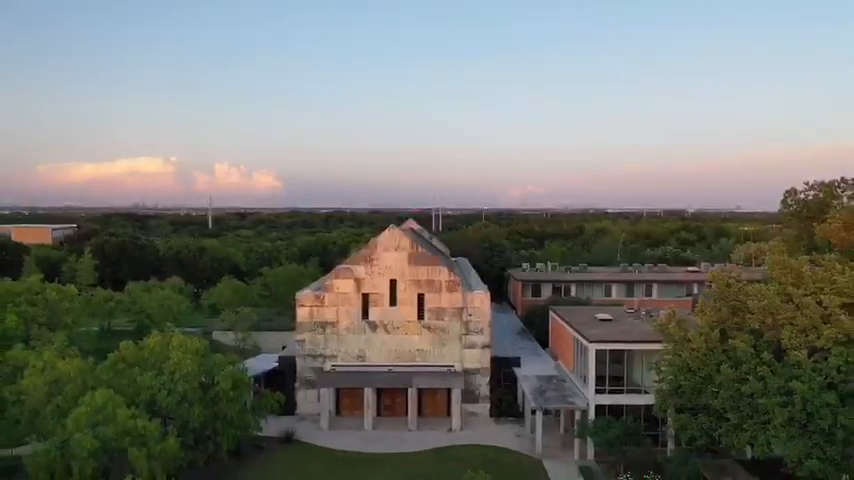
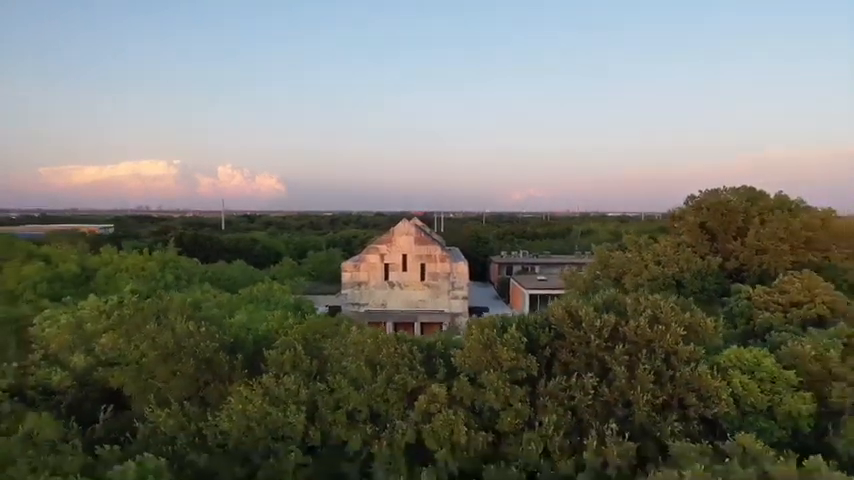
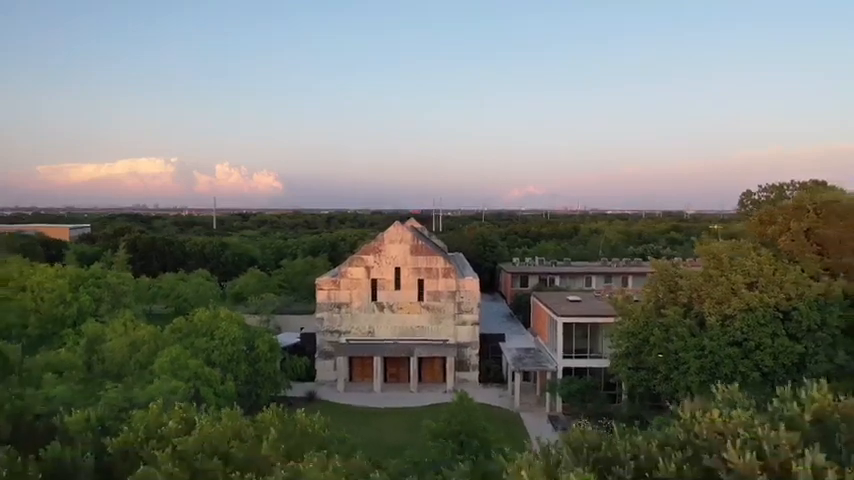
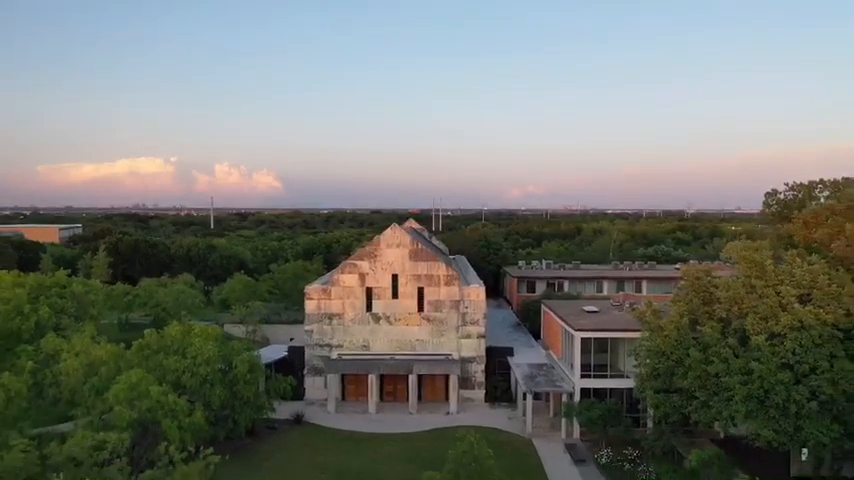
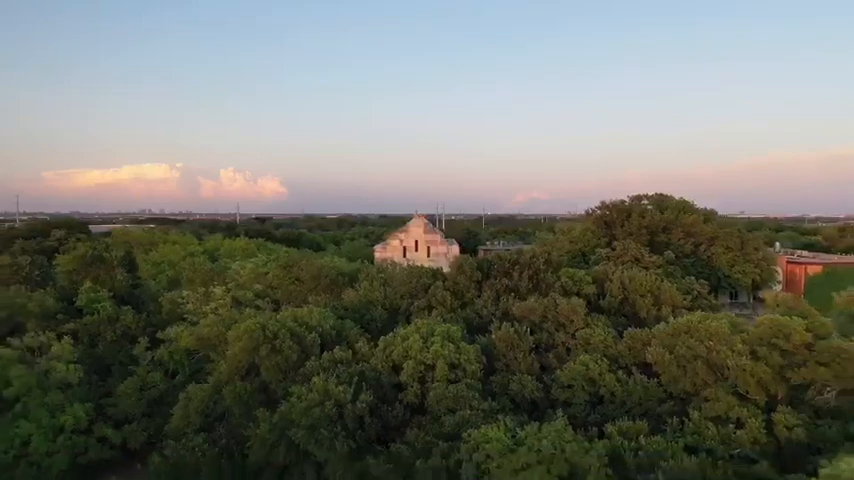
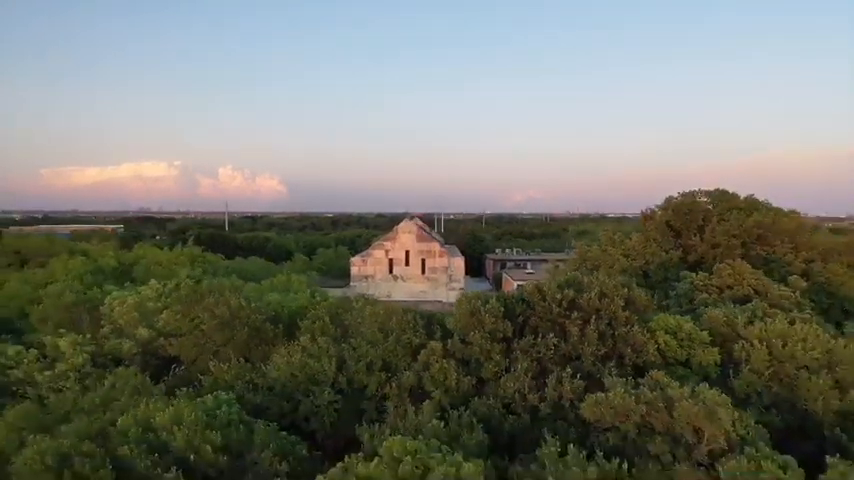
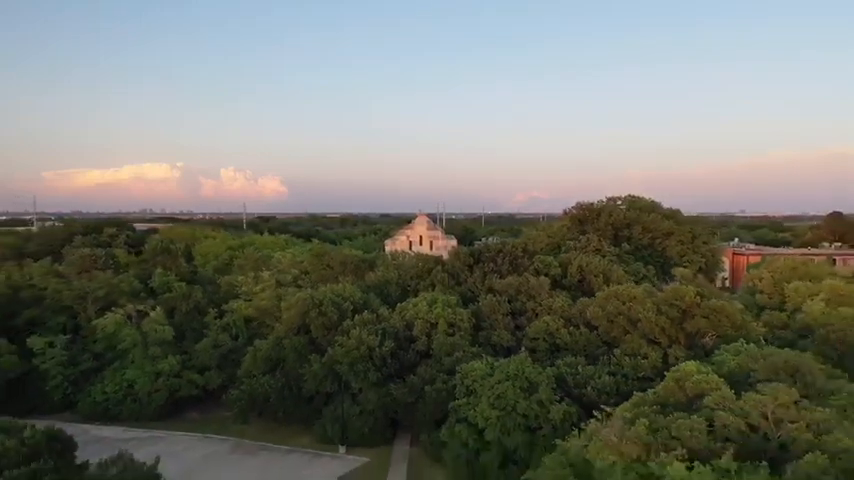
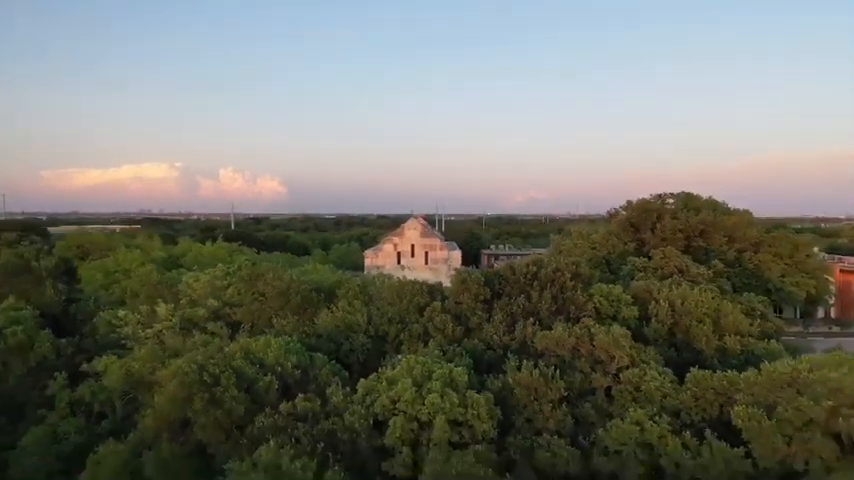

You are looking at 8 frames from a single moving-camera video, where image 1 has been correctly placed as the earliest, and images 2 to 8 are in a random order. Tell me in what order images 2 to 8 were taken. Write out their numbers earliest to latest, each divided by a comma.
4, 3, 2, 6, 8, 5, 7
